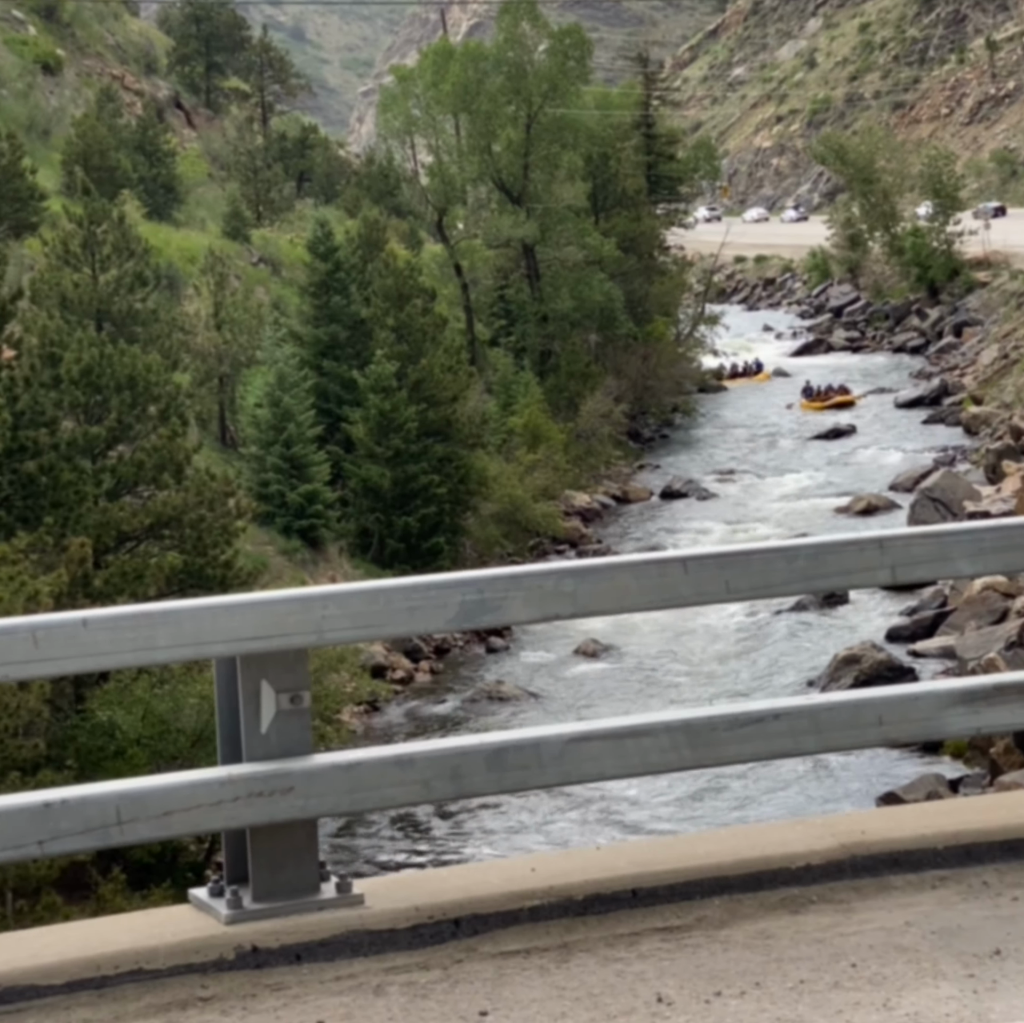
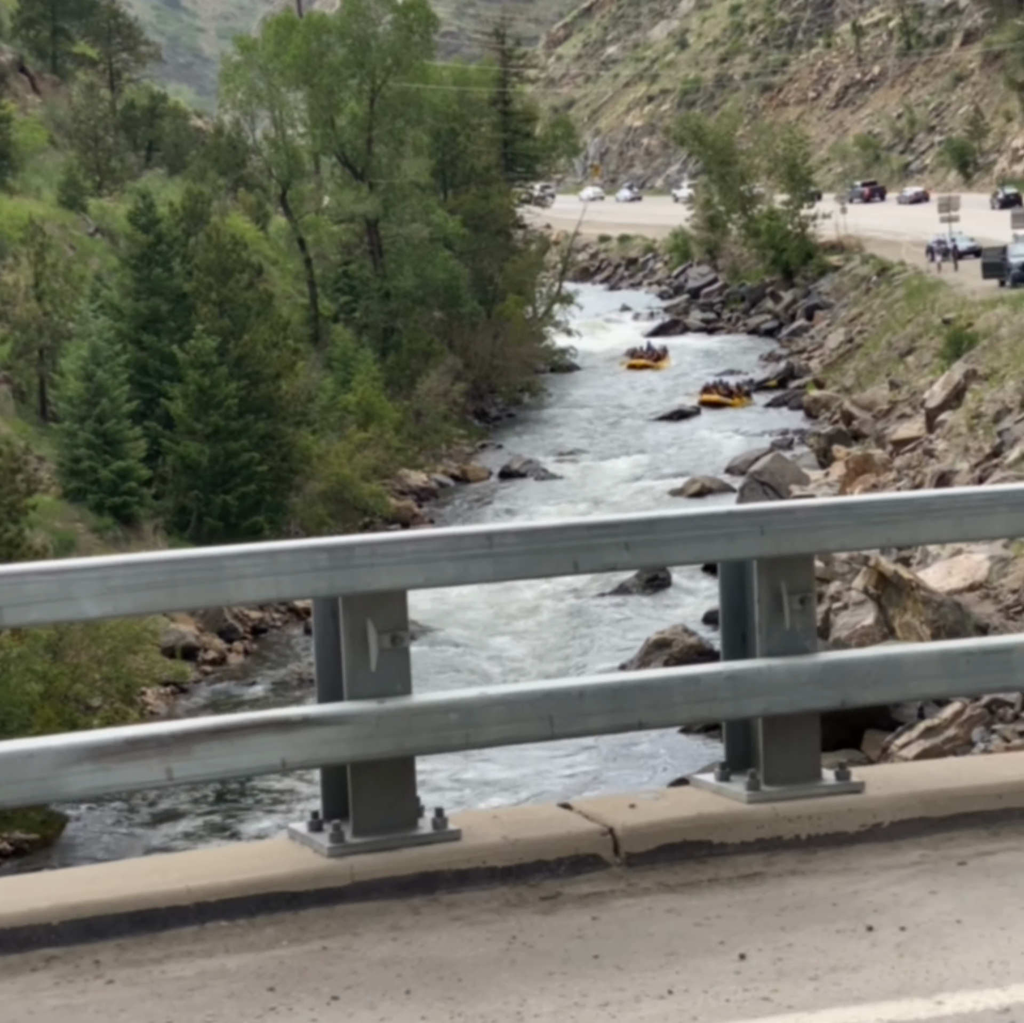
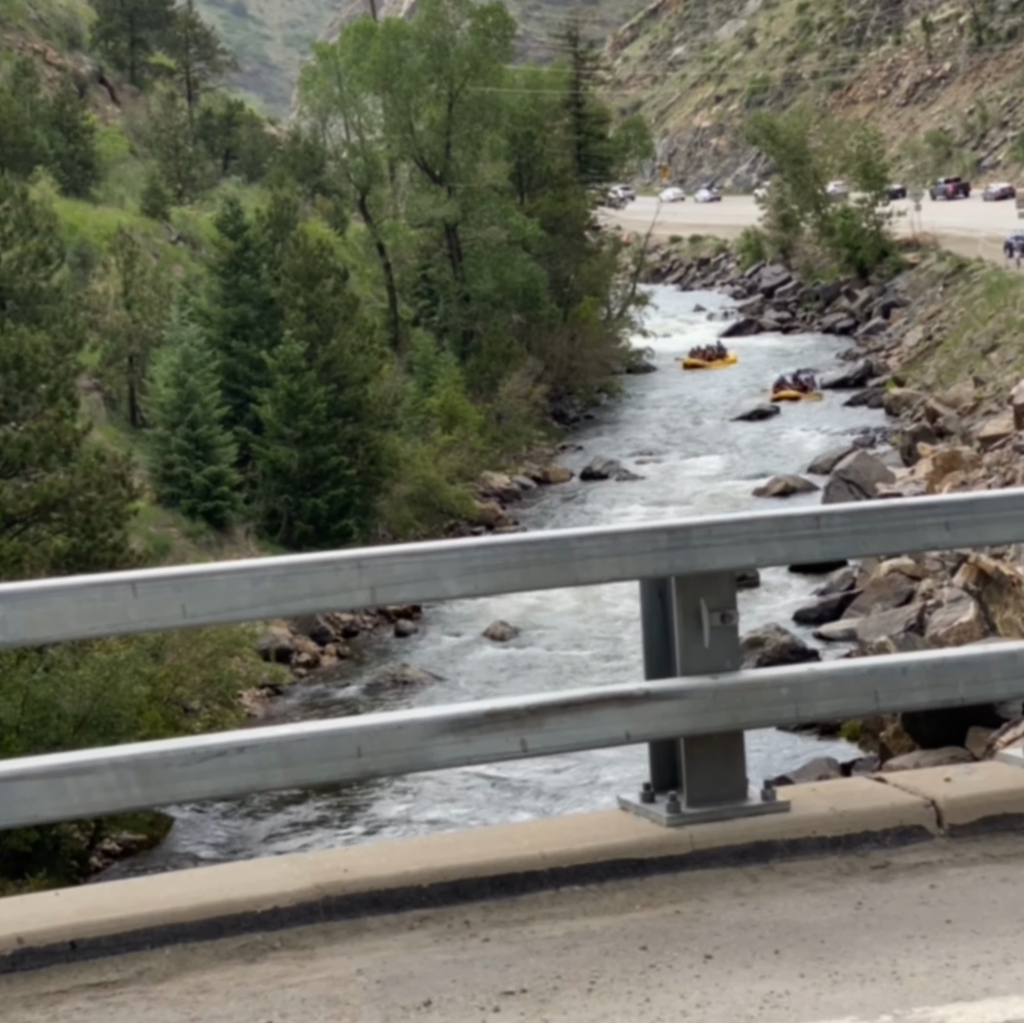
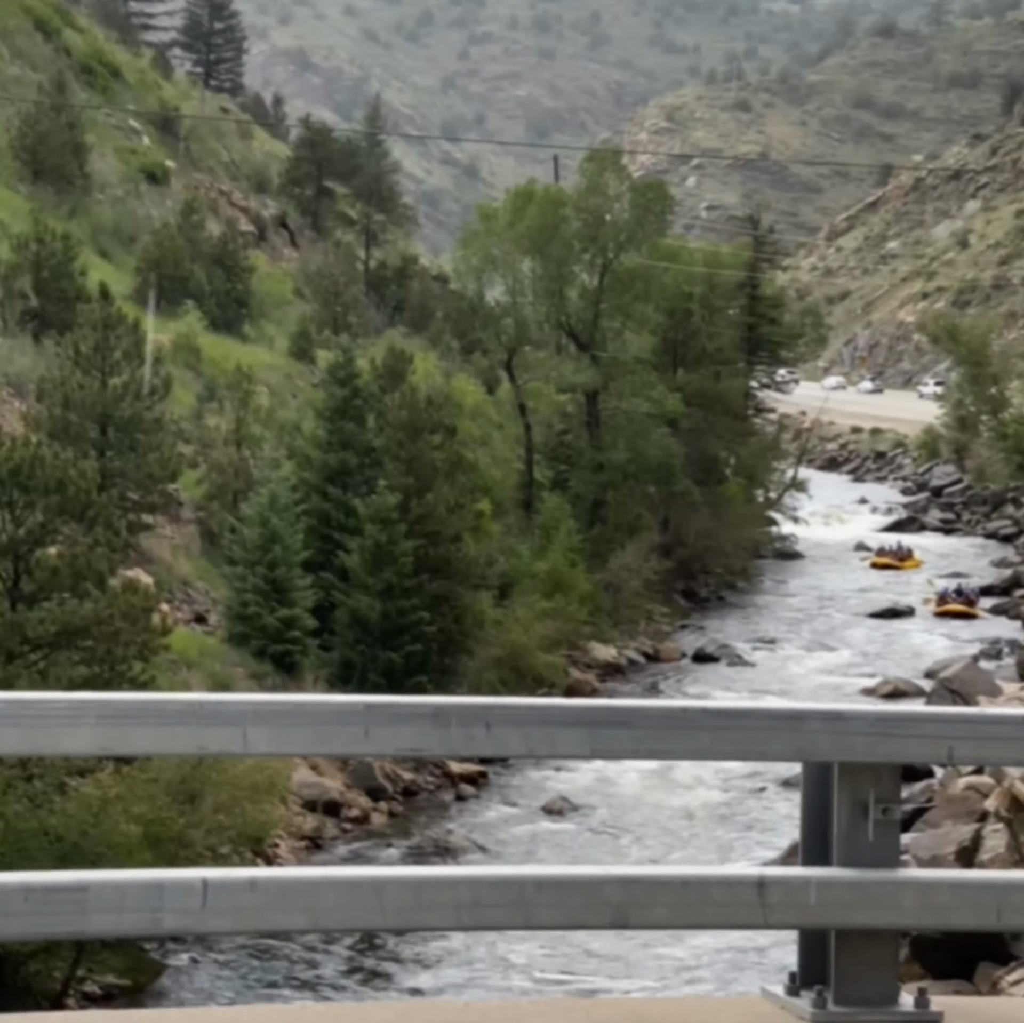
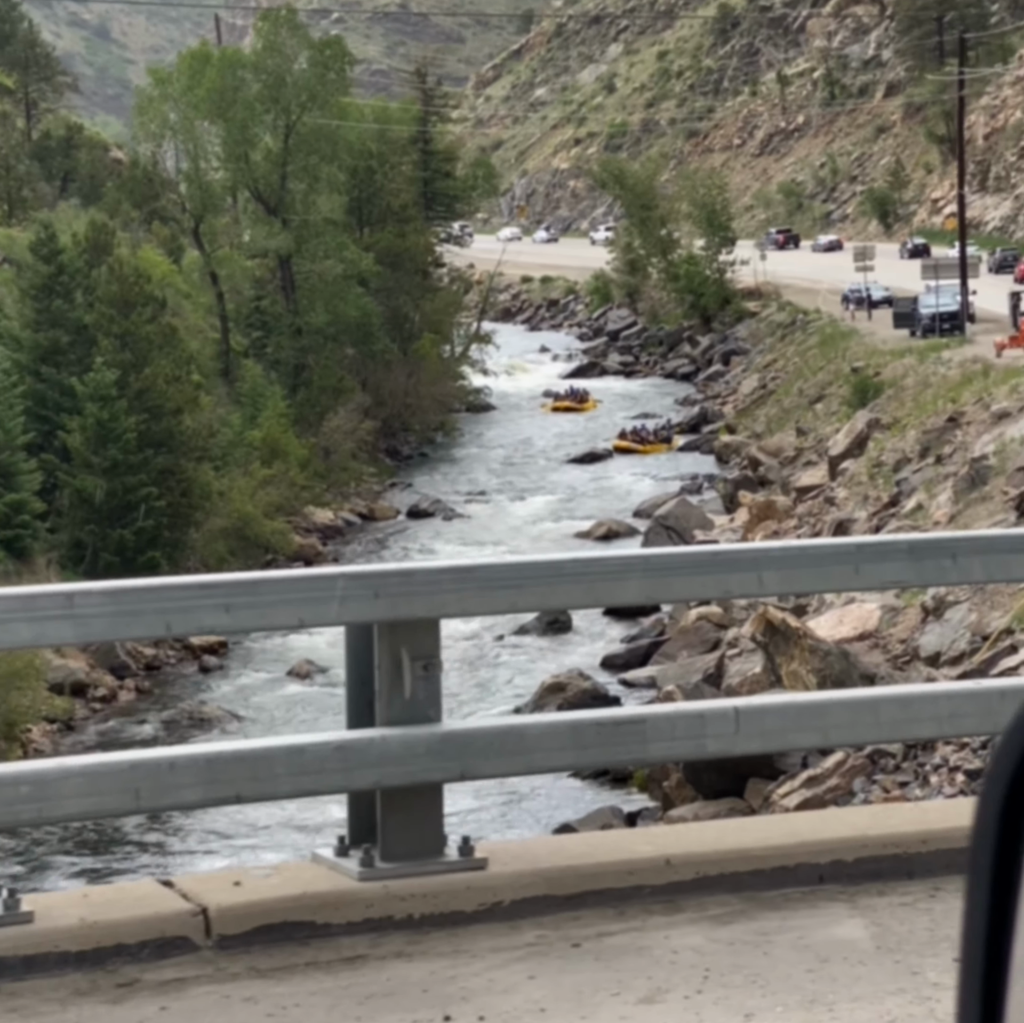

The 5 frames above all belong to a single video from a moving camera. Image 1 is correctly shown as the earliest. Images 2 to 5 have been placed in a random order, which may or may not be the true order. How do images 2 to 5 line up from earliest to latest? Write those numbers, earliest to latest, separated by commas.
3, 2, 5, 4
